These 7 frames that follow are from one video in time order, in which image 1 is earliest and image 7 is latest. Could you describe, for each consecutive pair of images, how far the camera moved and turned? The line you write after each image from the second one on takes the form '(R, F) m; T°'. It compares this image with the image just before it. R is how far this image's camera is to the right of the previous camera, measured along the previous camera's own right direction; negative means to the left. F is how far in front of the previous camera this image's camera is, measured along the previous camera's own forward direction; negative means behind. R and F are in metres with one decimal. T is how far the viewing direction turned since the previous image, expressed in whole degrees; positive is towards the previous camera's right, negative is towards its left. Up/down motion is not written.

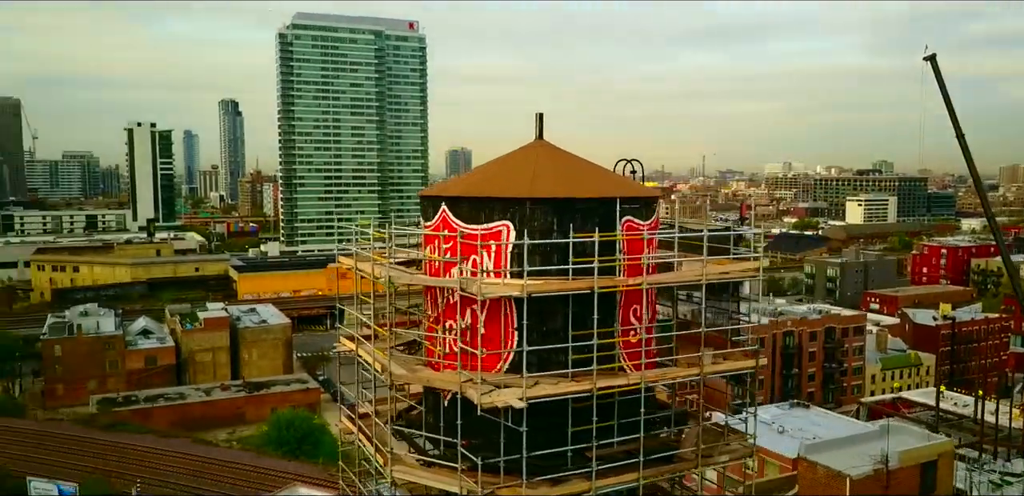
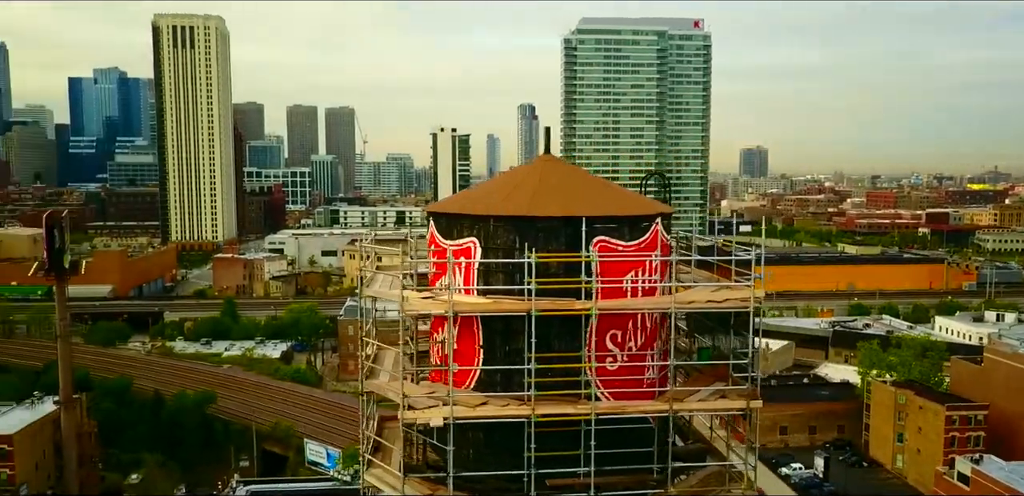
(+1.7, +0.3) m; -20°
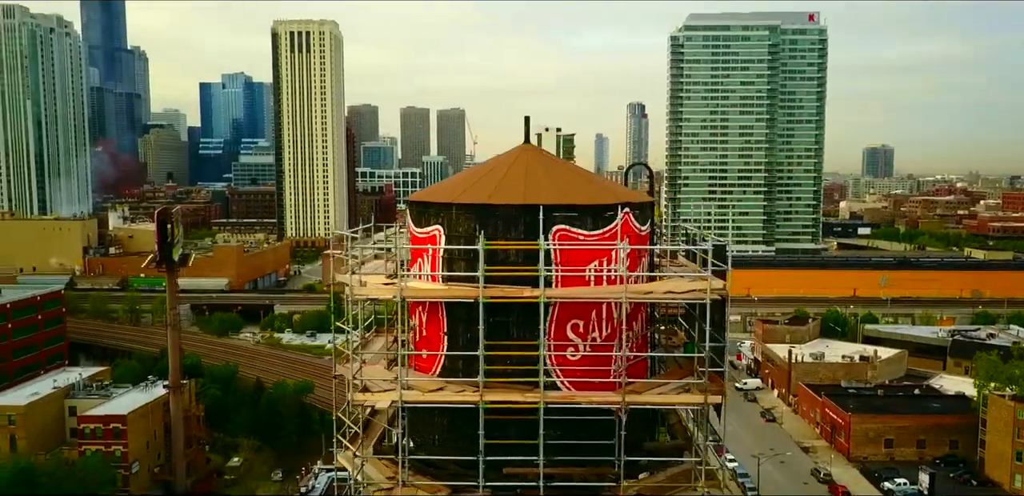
(+0.8, 0.0) m; -8°
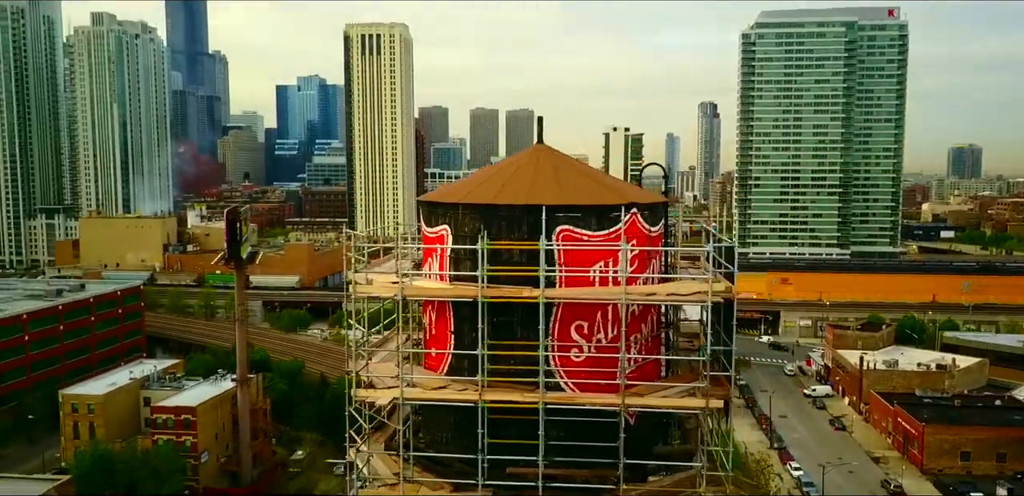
(+0.3, 0.0) m; -5°
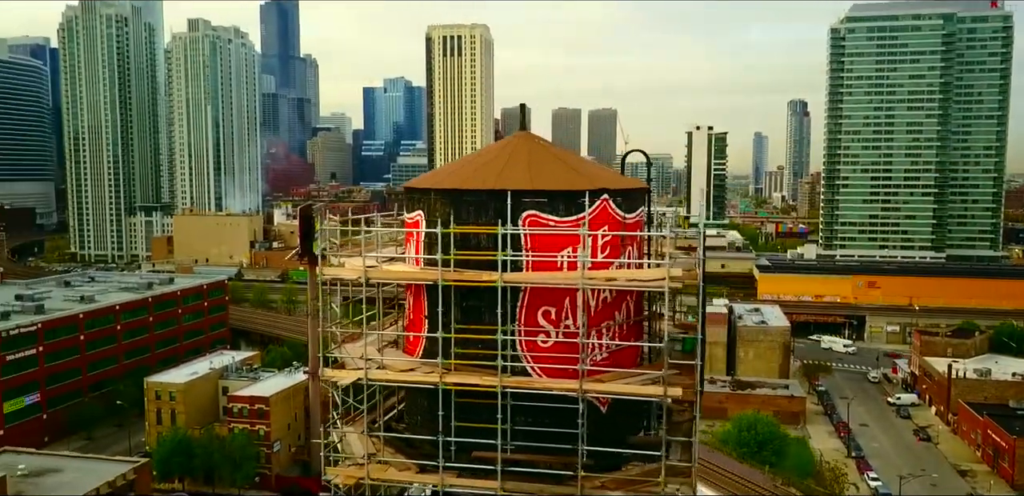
(+0.6, 0.0) m; -6°
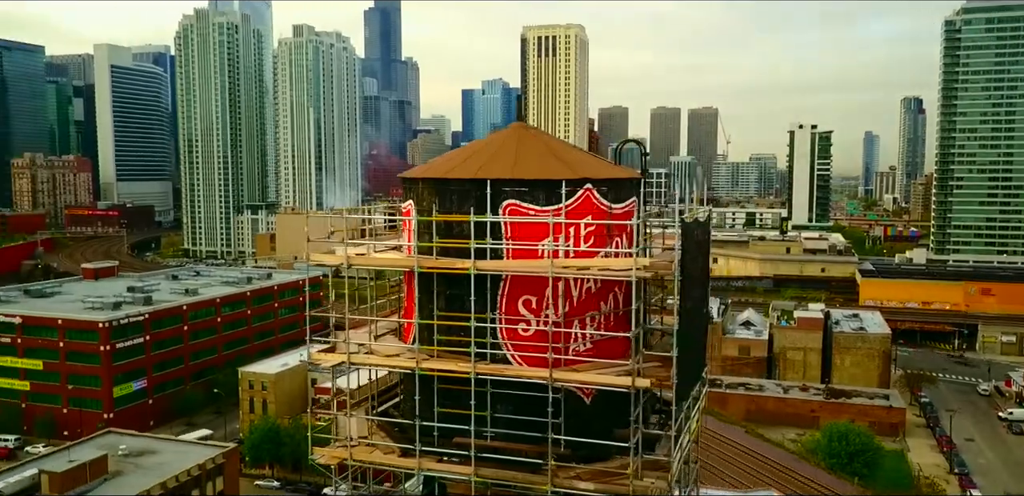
(+0.6, 0.0) m; -7°
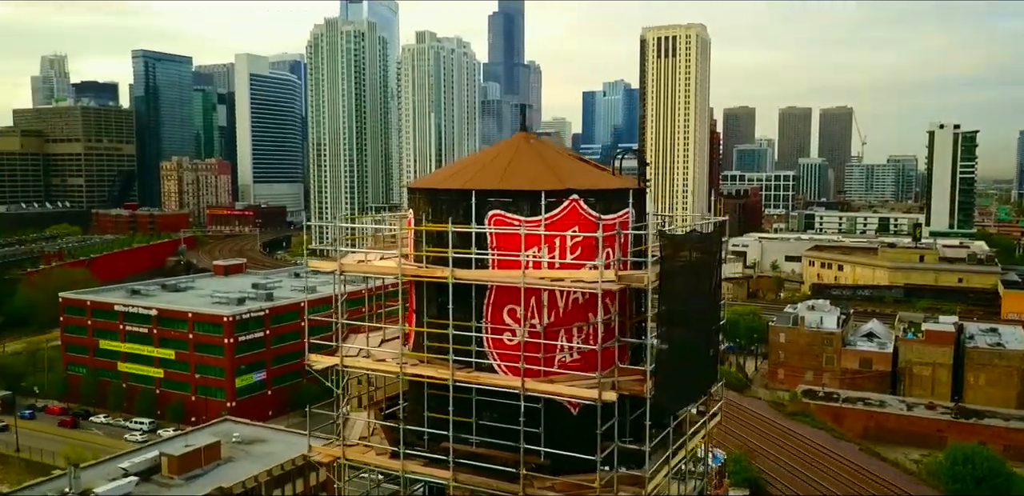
(+0.7, 0.0) m; -8°
